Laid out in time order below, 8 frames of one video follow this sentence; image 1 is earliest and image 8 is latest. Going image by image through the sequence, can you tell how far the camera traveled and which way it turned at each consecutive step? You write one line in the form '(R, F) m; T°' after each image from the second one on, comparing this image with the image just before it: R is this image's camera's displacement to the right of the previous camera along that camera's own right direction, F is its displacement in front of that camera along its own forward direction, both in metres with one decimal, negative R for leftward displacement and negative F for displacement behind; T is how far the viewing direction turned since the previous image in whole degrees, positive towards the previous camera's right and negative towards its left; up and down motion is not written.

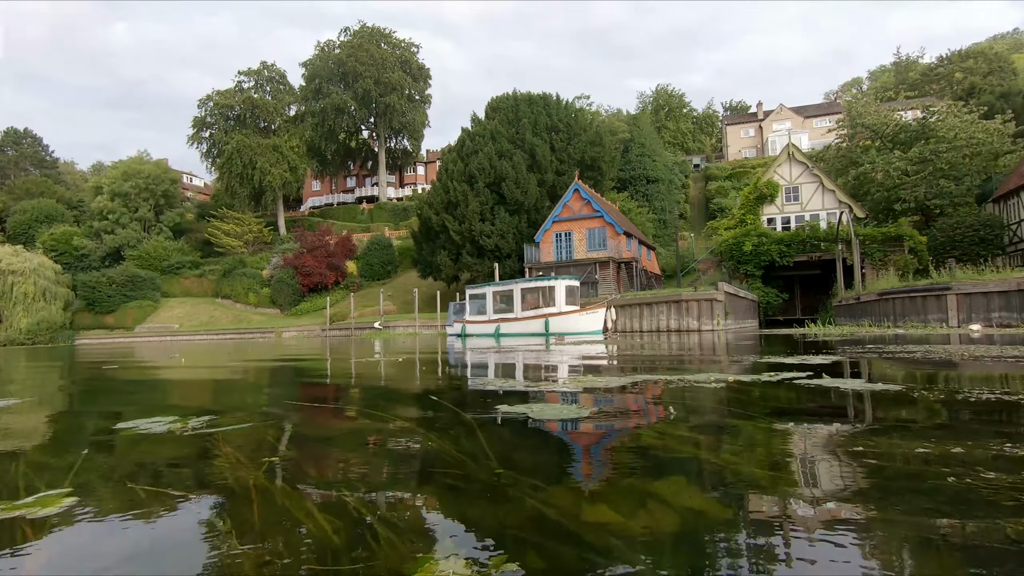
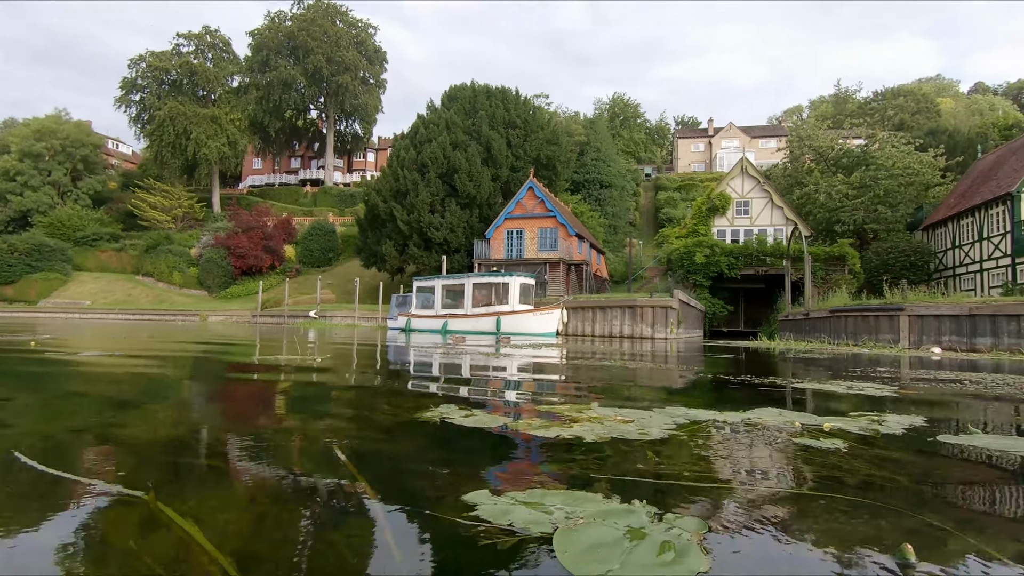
(-0.1, +1.1) m; +6°
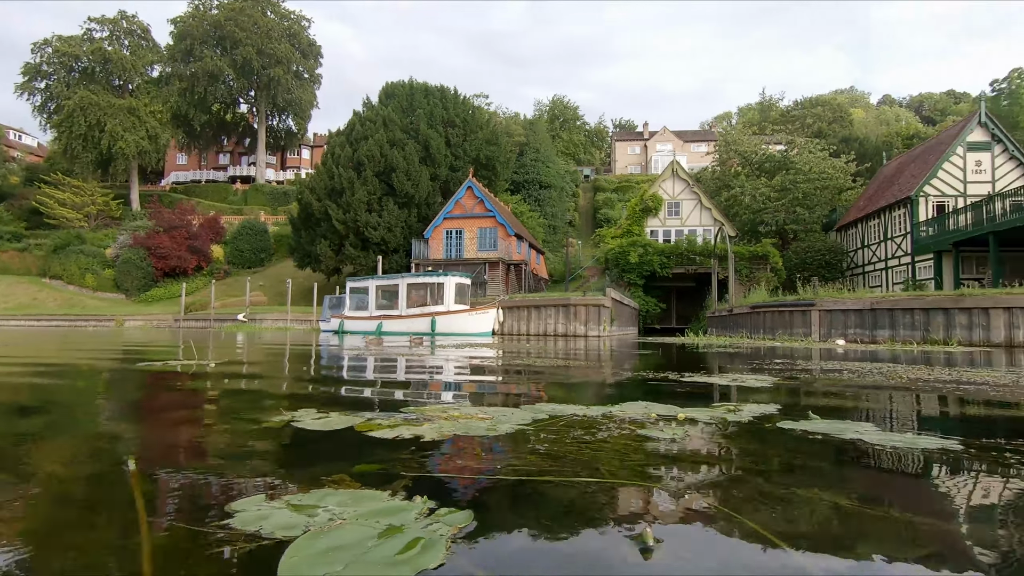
(+0.3, 0.0) m; +6°
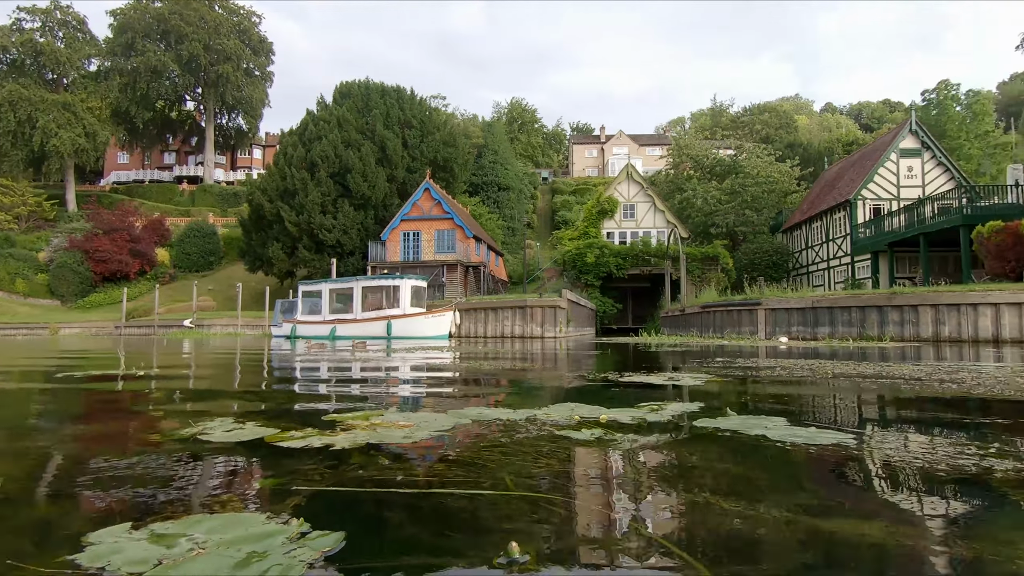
(+0.1, 0.0) m; +4°
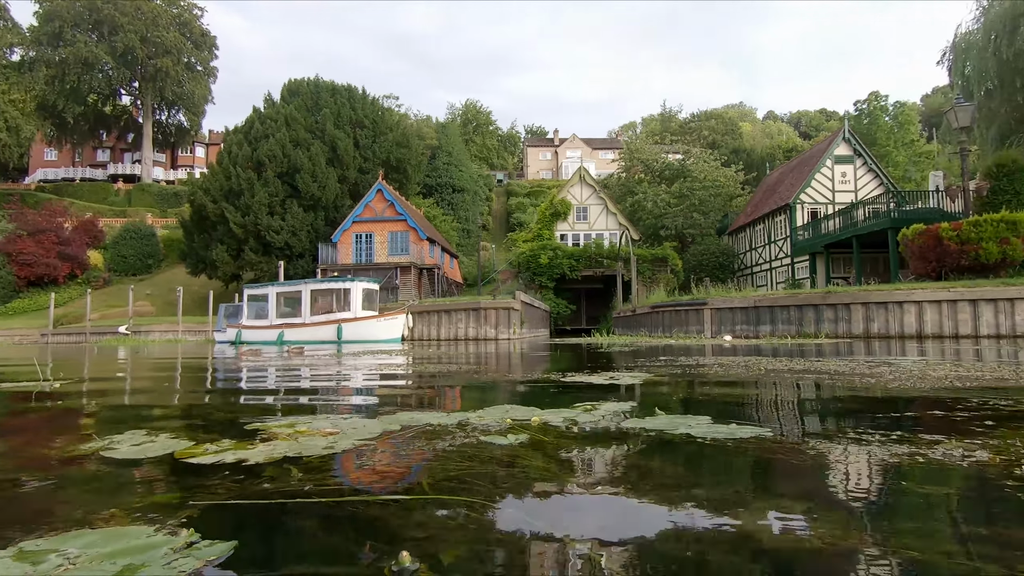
(+0.1, 0.0) m; +5°
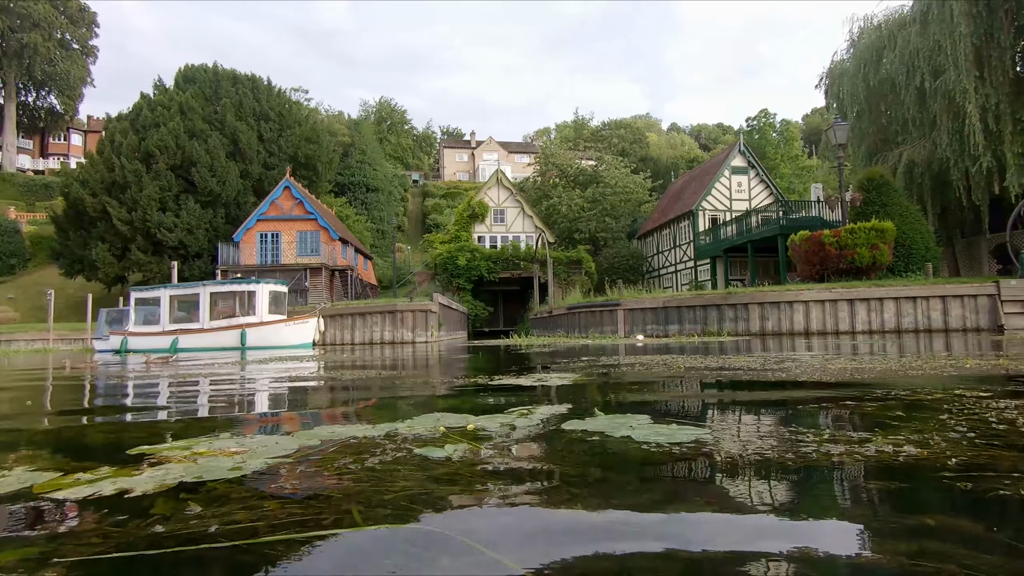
(-0.1, +0.1) m; +9°
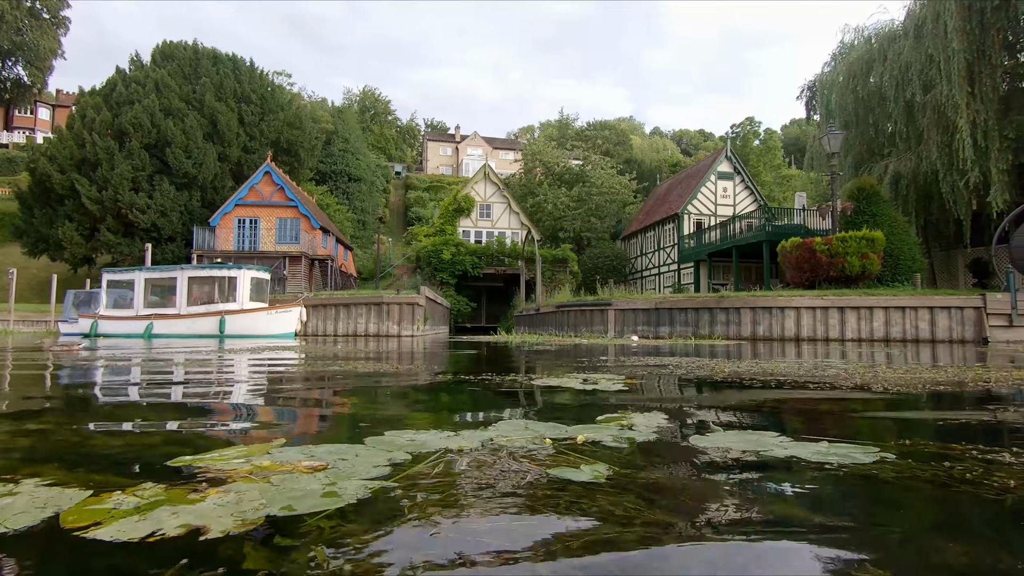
(-0.4, +0.3) m; +2°
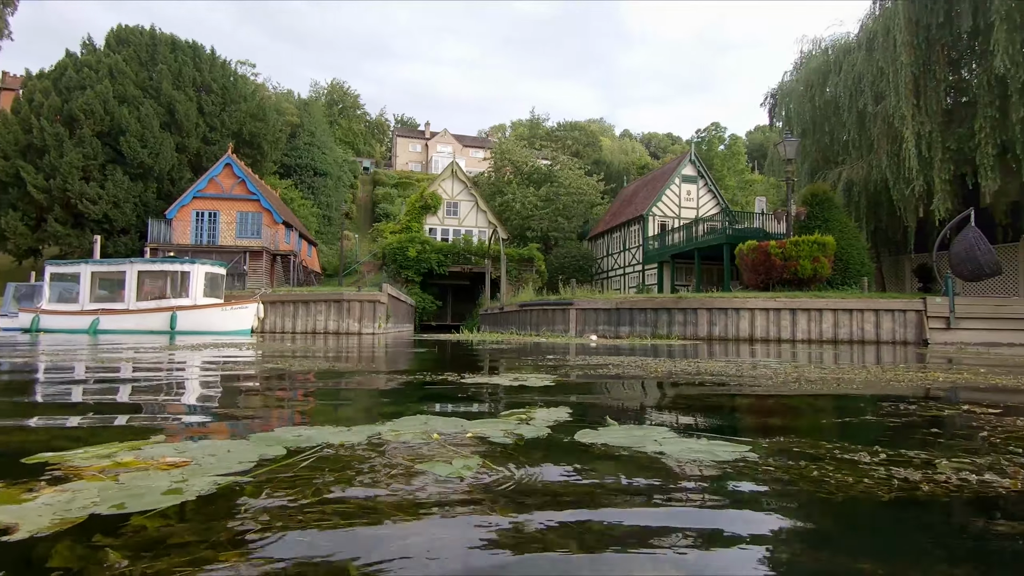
(+0.2, 0.0) m; +3°
